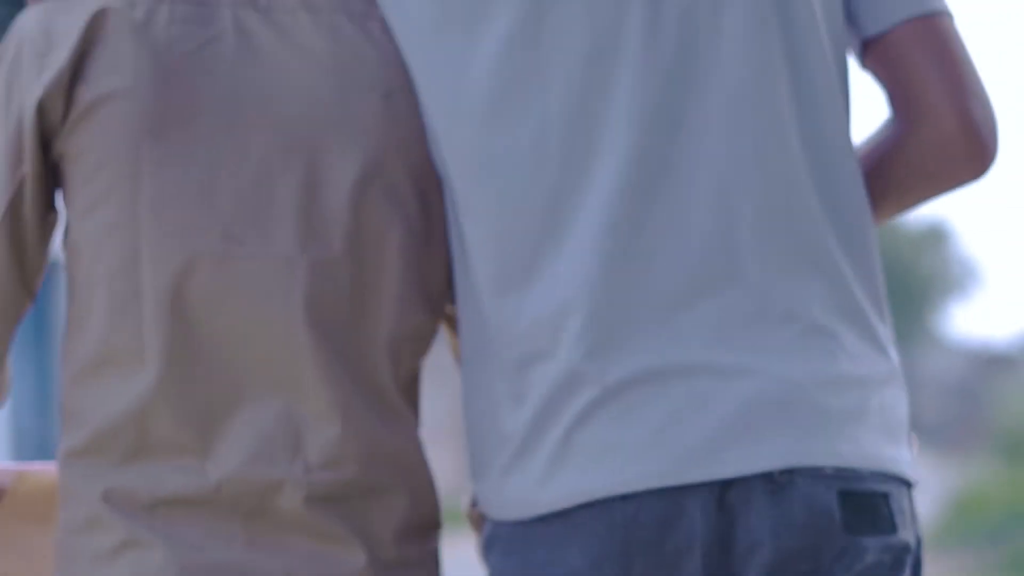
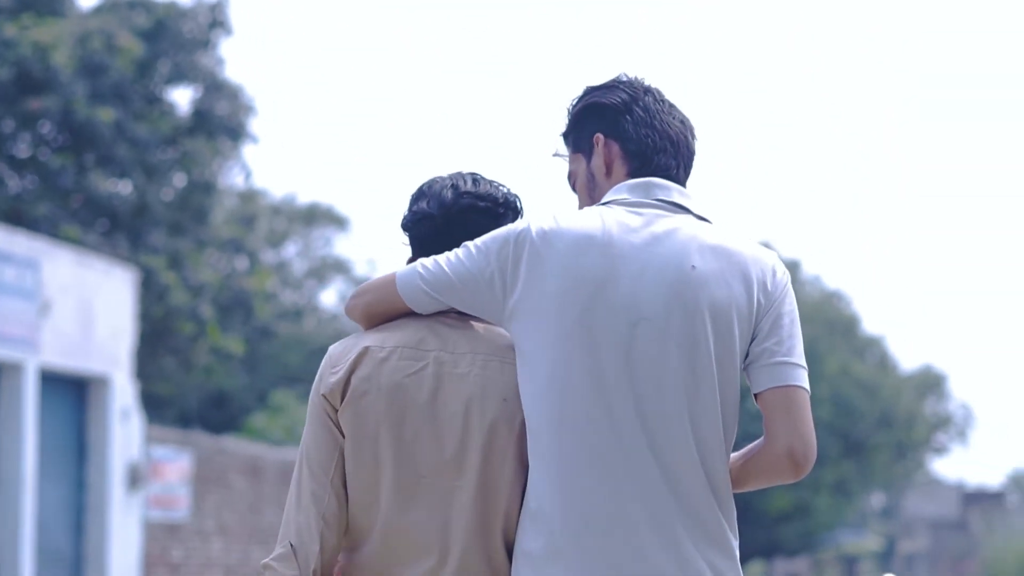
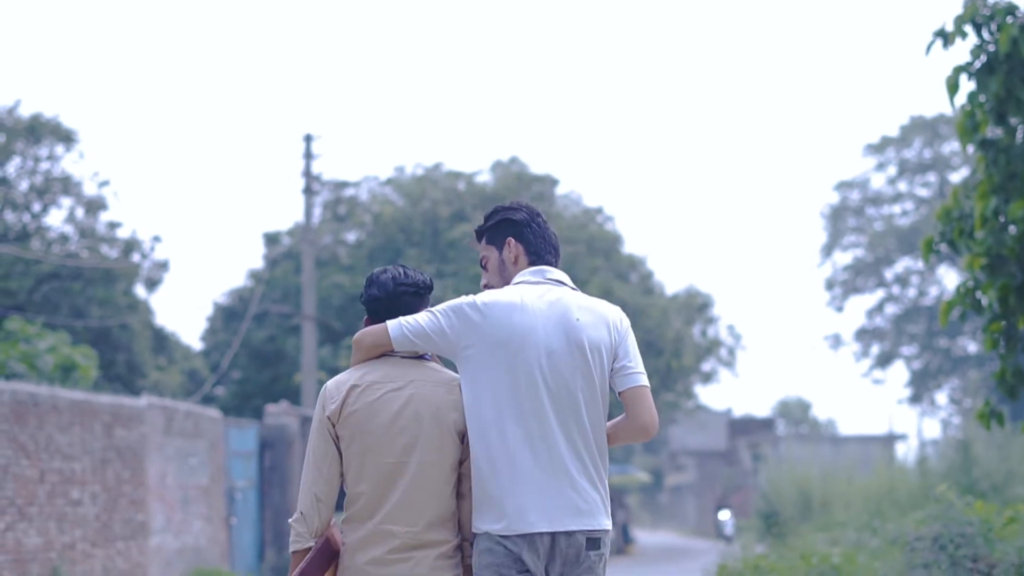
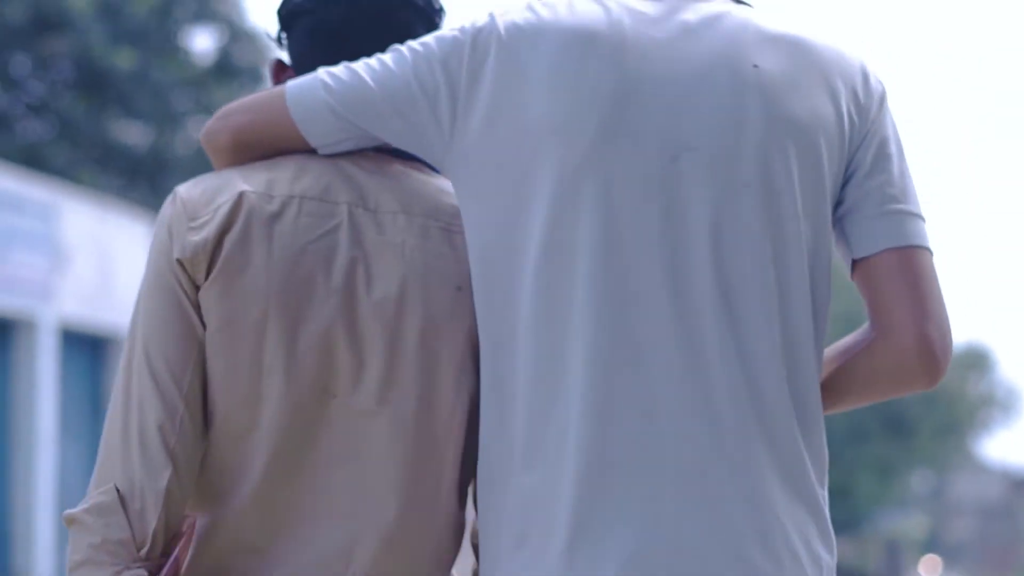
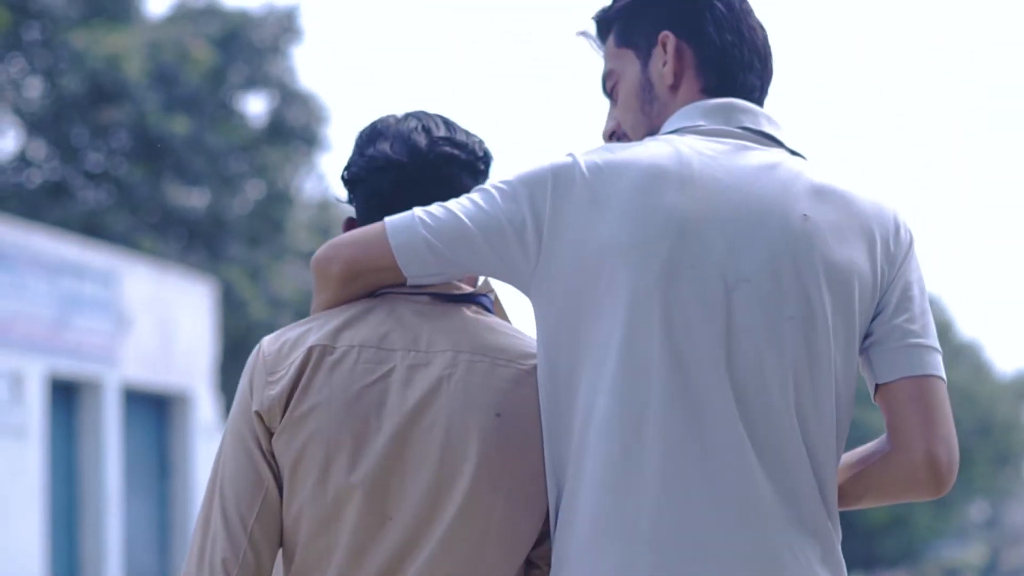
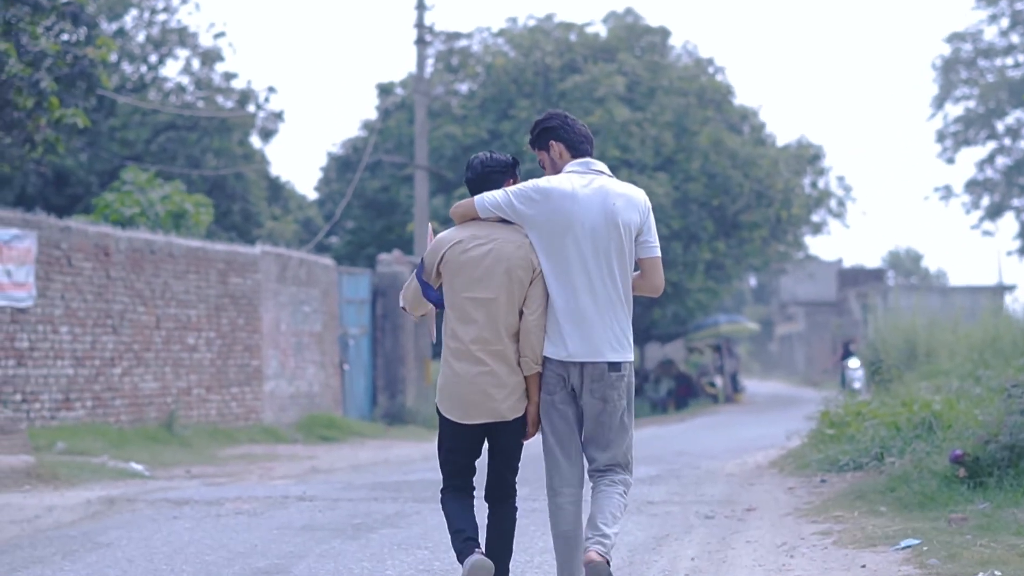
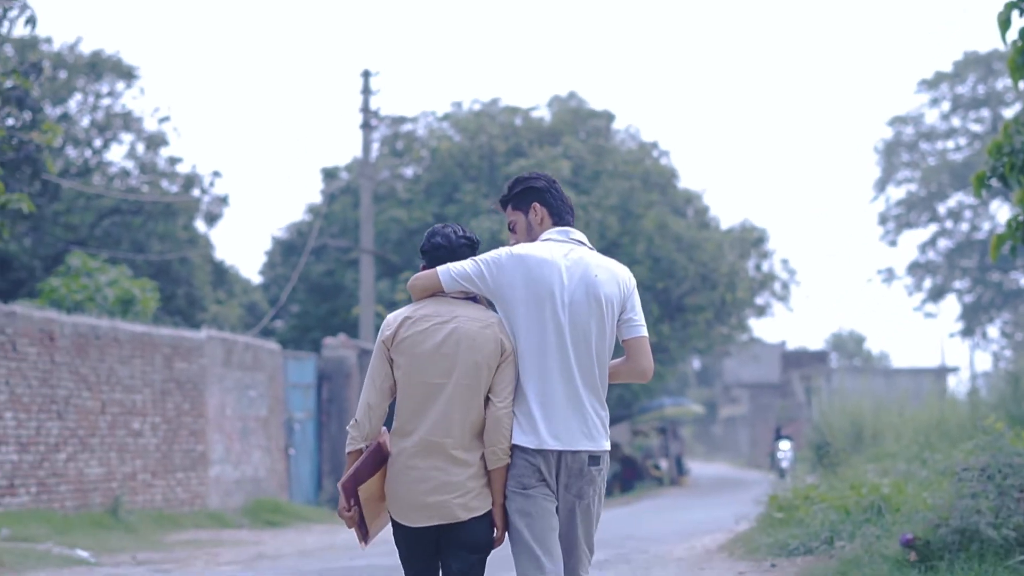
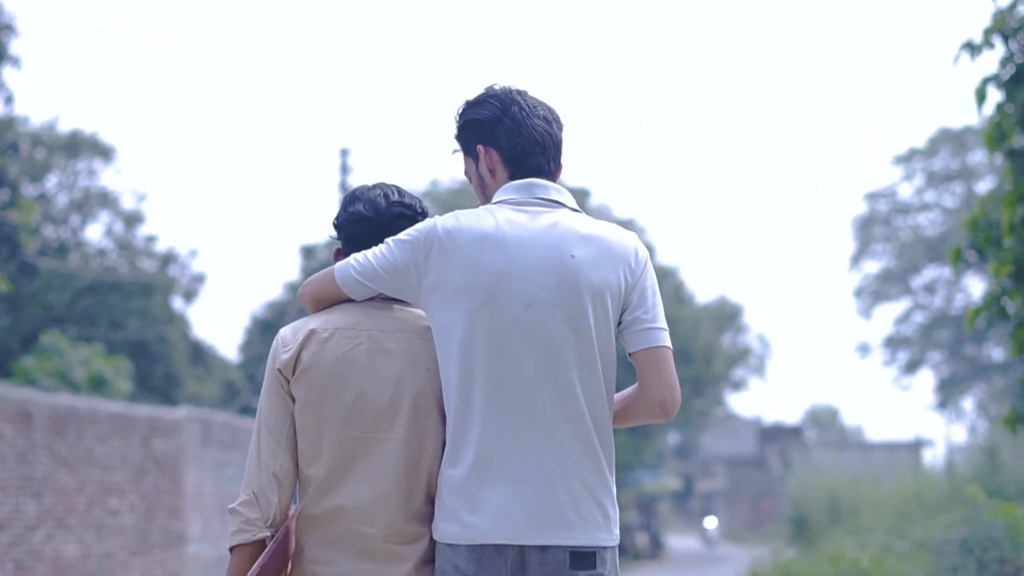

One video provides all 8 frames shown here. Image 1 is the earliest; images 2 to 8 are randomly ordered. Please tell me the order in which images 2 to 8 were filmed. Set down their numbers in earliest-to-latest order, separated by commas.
4, 5, 2, 8, 3, 7, 6
